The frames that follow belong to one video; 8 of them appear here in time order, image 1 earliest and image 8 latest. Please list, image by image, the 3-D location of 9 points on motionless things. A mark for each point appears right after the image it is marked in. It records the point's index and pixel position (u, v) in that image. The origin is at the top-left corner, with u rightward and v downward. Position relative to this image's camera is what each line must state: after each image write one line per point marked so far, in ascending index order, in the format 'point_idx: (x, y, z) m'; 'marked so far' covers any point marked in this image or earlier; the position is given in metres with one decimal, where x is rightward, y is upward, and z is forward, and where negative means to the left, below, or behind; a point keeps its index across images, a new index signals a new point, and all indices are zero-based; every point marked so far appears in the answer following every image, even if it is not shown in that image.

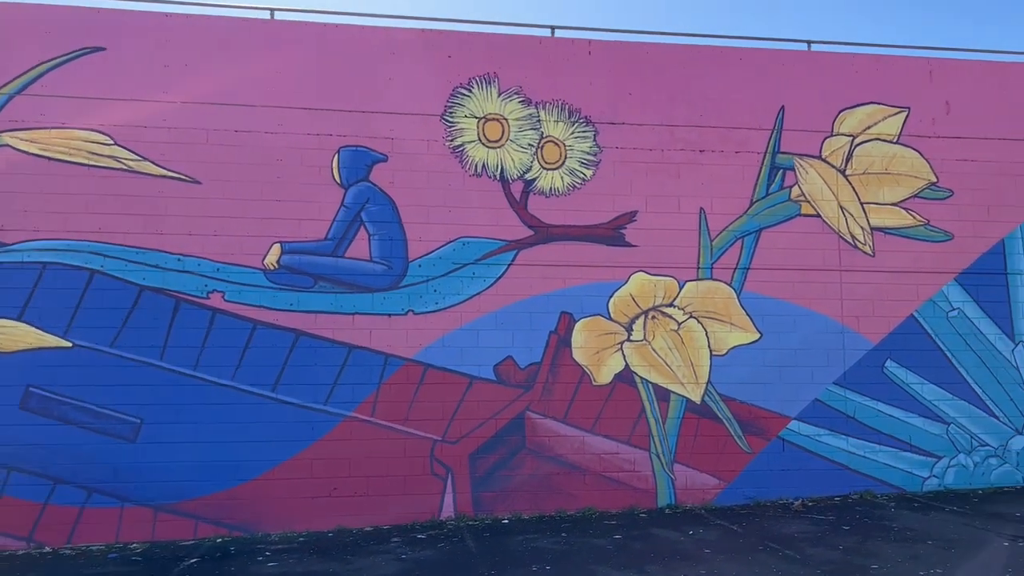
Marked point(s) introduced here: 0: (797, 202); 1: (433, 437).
0: (+3.0, +0.9, +8.7) m
1: (-0.8, -1.4, +7.9) m
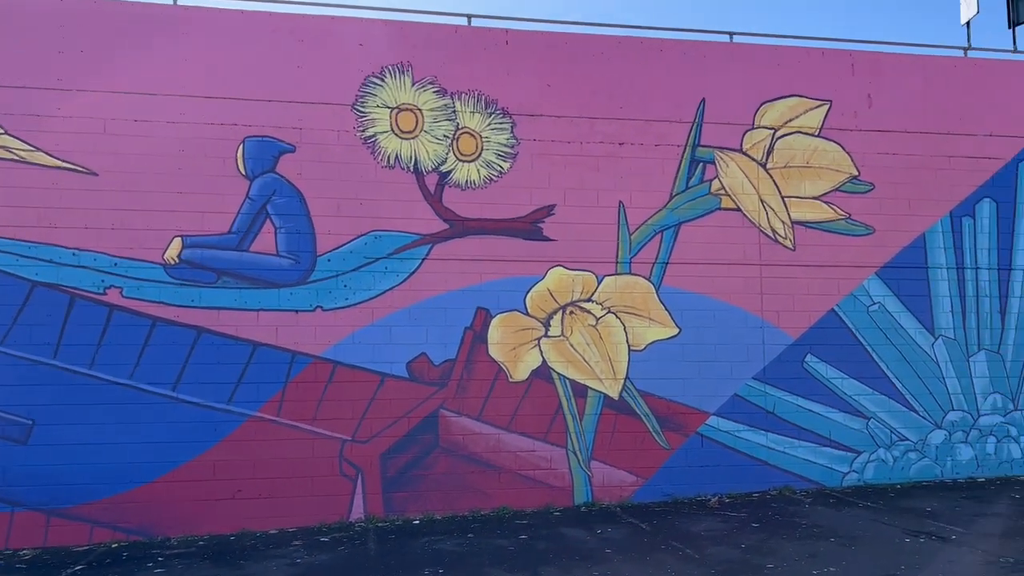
0: (+2.2, +1.0, +8.6) m
1: (-1.6, -1.4, +7.7) m
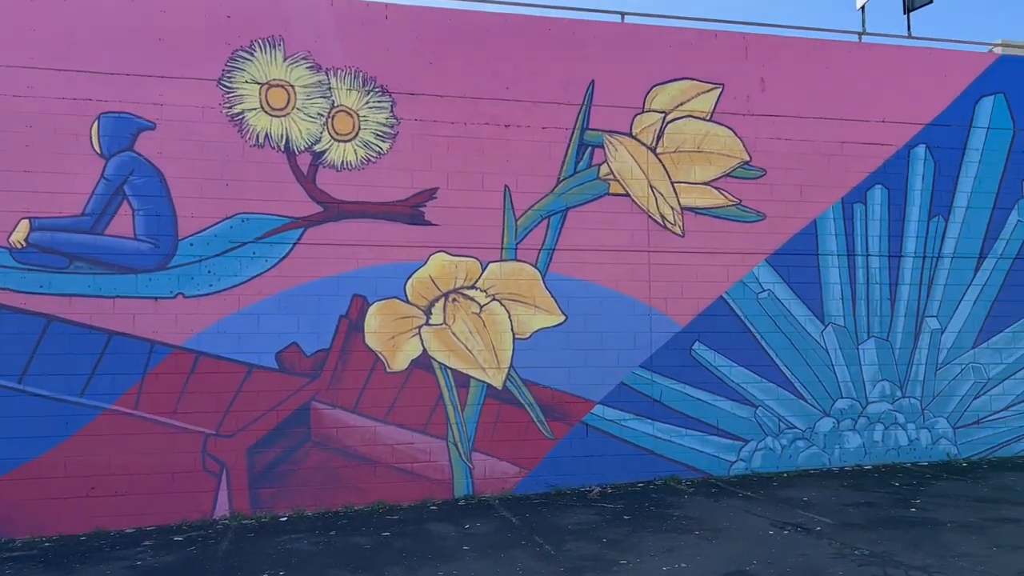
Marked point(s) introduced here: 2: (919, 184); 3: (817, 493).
0: (+1.0, +1.1, +8.4) m
1: (-2.7, -1.3, +7.3) m
2: (+4.5, +1.1, +9.2) m
3: (+2.7, -1.9, +7.4) m
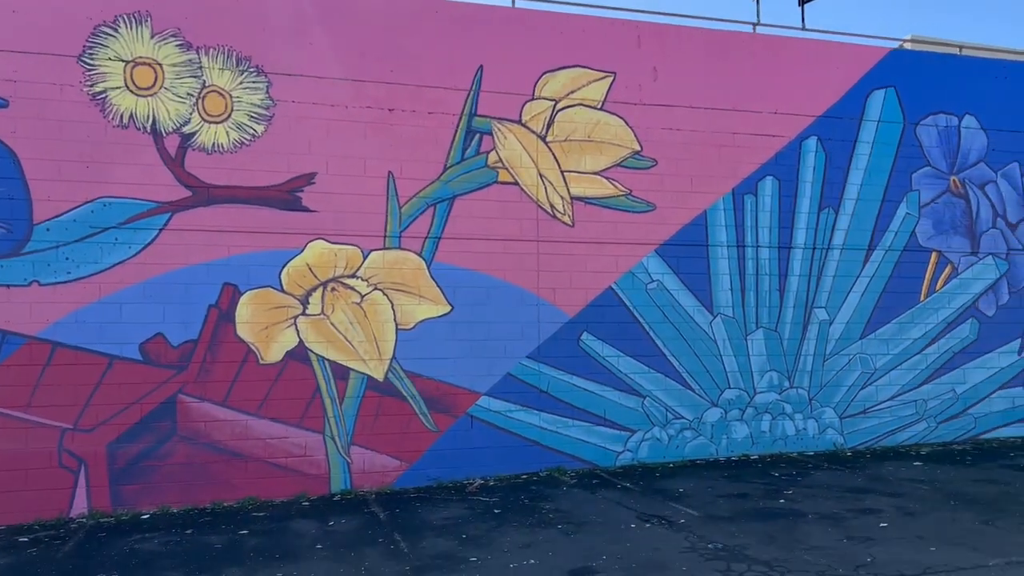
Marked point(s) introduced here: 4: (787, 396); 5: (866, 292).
0: (-0.2, +1.2, +8.3) m
1: (-3.8, -1.2, +7.0) m
2: (+3.3, +1.2, +9.2) m
3: (+1.6, -1.8, +7.4) m
4: (+3.0, -1.2, +9.0) m
5: (+4.0, 0.0, +9.3) m
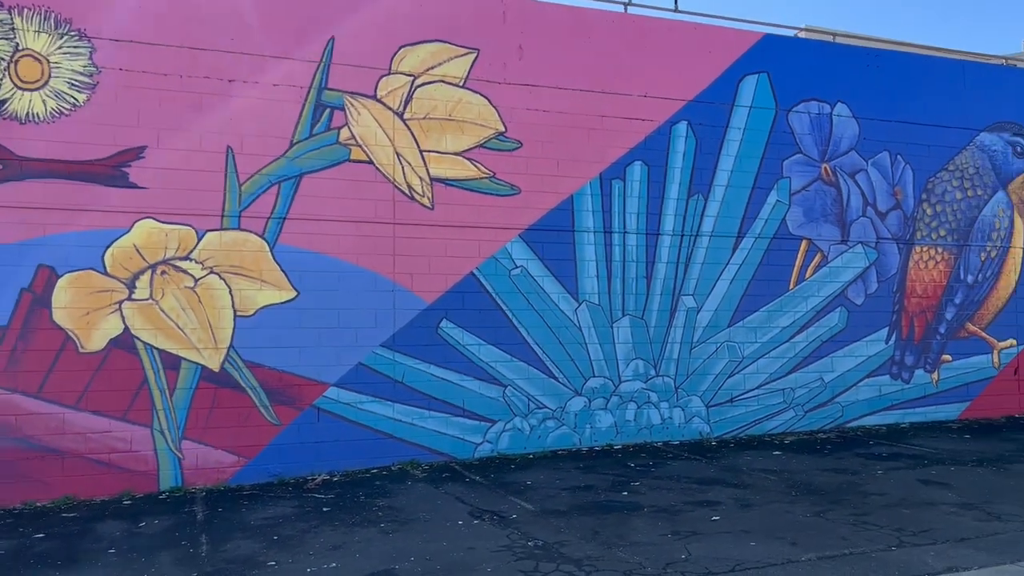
0: (-1.6, +1.4, +7.8) m
1: (-5.1, -1.0, +6.3) m
2: (+1.9, +1.4, +9.1) m
3: (+0.3, -1.6, +7.2) m
4: (+1.5, -1.0, +8.8) m
5: (+2.5, +0.1, +9.2) m
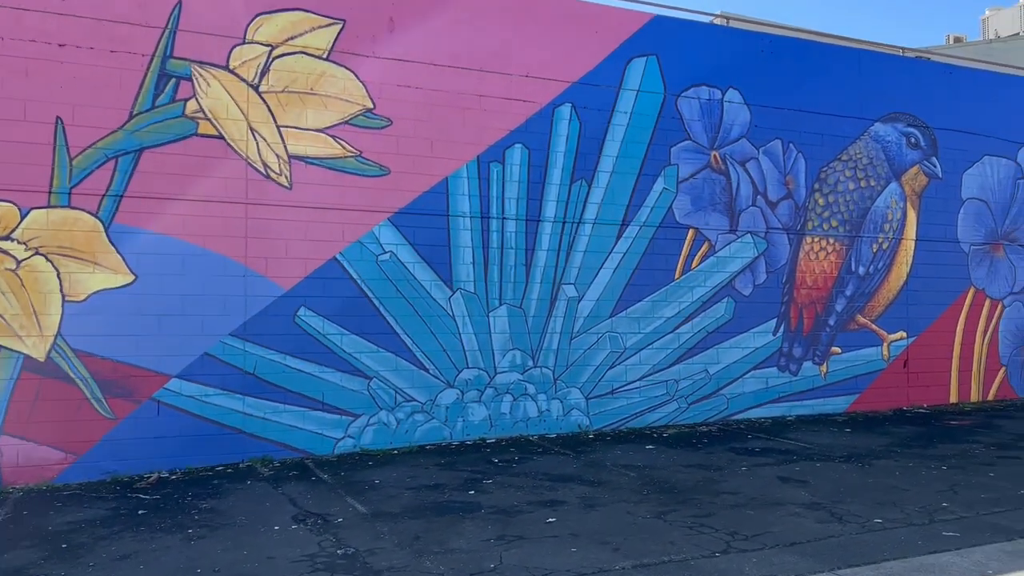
0: (-2.8, +1.5, +7.3) m
1: (-6.3, -0.9, +5.6) m
2: (+0.5, +1.5, +8.7) m
3: (-1.0, -1.5, +6.8) m
4: (+0.2, -0.9, +8.5) m
5: (+1.2, +0.2, +9.0) m
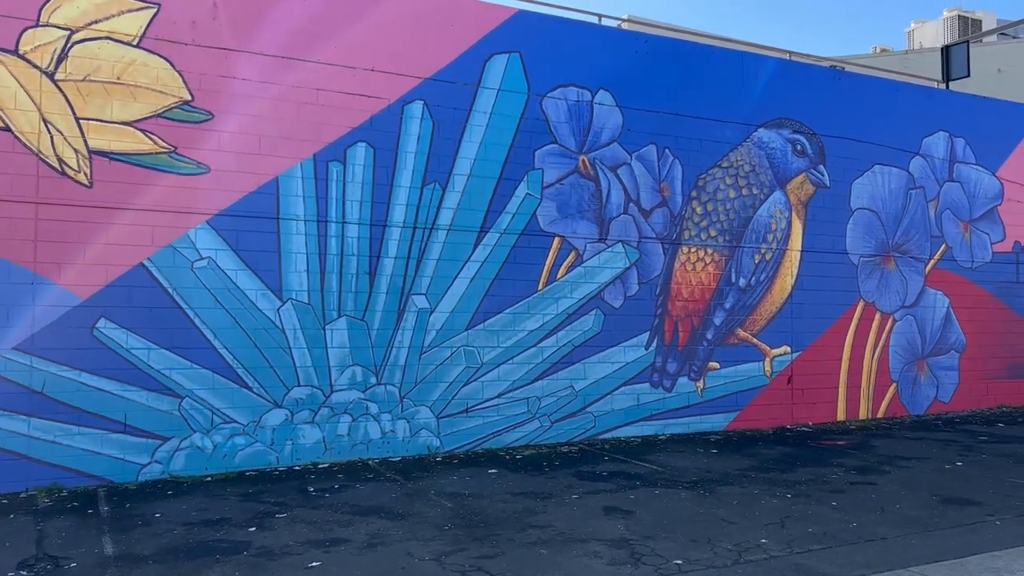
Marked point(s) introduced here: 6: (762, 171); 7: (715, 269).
0: (-4.3, +1.4, +6.5) m
1: (-7.7, -0.9, +4.7) m
2: (-1.0, +1.4, +8.1) m
3: (-2.4, -1.6, +6.1) m
4: (-1.3, -1.0, +7.9) m
5: (-0.4, +0.1, +8.4) m
6: (+3.1, +1.4, +10.1) m
7: (+2.4, +0.2, +9.7) m
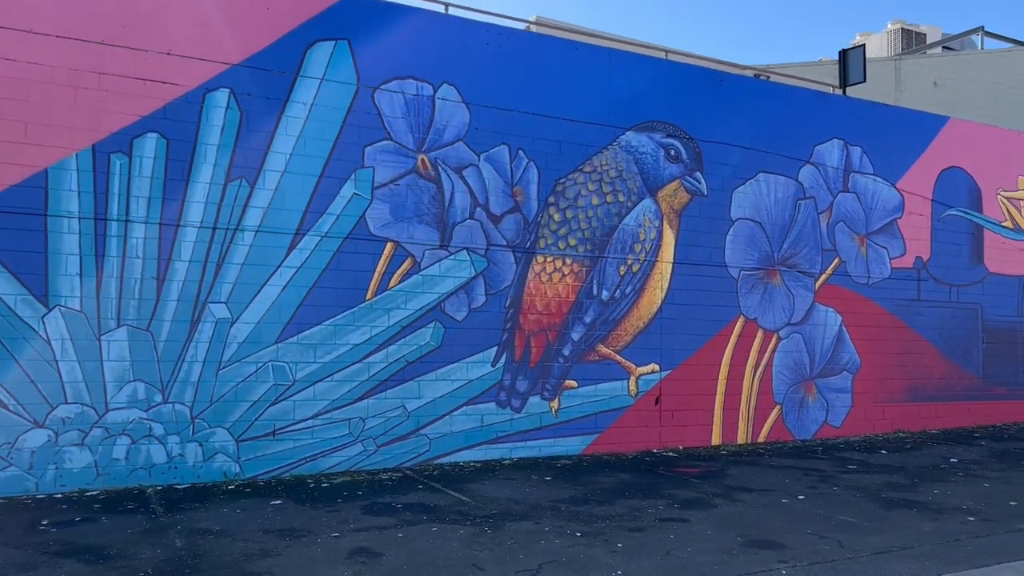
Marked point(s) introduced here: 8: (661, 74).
0: (-5.9, +1.4, +5.7) m
1: (-9.3, -0.8, +3.7) m
2: (-2.7, +1.3, +7.4) m
3: (-4.1, -1.6, +5.3) m
4: (-3.0, -1.1, +7.1) m
5: (-2.1, 0.0, +7.6) m
6: (+1.4, +1.3, +9.4) m
7: (+0.7, +0.1, +9.0) m
8: (+1.8, +2.5, +9.7) m
